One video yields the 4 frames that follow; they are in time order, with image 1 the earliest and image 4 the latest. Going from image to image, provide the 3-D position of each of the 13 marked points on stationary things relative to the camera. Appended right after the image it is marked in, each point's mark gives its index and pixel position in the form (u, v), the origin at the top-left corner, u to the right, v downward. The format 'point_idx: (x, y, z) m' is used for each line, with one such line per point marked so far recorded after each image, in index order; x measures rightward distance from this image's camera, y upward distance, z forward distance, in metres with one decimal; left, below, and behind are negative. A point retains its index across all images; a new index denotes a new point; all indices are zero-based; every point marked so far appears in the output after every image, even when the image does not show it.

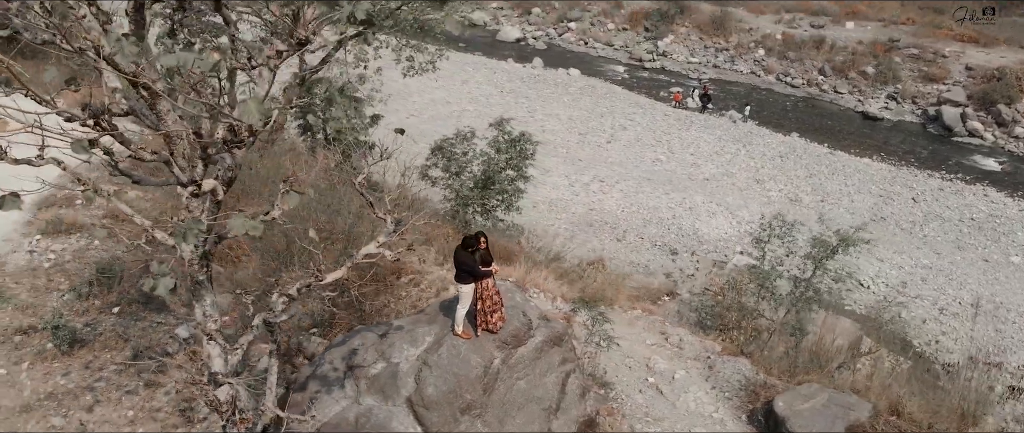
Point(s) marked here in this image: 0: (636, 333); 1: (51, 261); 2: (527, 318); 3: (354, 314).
0: (+1.9, -1.7, +10.9) m
1: (-6.1, -0.6, +9.7) m
2: (+0.1, -0.9, +6.7) m
3: (-2.0, -1.1, +8.8) m
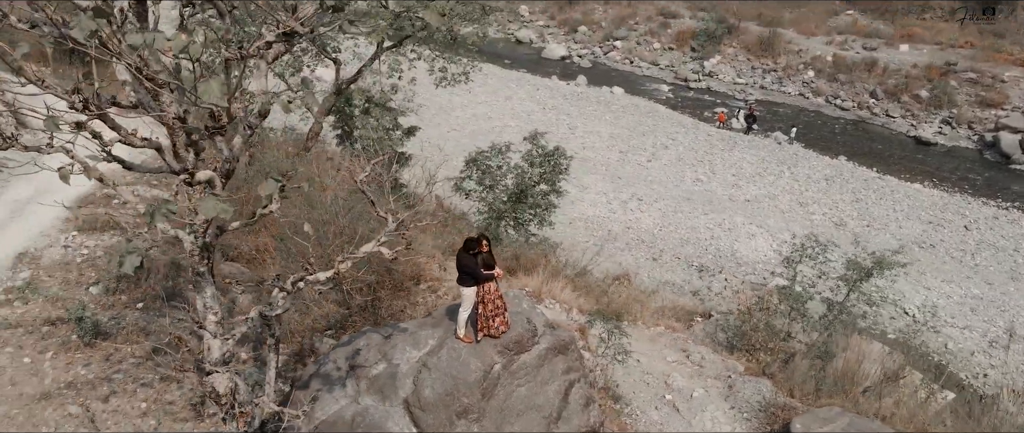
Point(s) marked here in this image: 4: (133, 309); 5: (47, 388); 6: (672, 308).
0: (+2.1, -1.9, +10.7) m
1: (-5.8, -0.5, +10.1) m
2: (+0.2, -1.0, +6.6) m
3: (-1.8, -1.2, +8.8) m
4: (-4.7, -1.1, +9.0) m
5: (-4.8, -1.8, +7.6) m
6: (+2.8, -1.6, +12.9) m
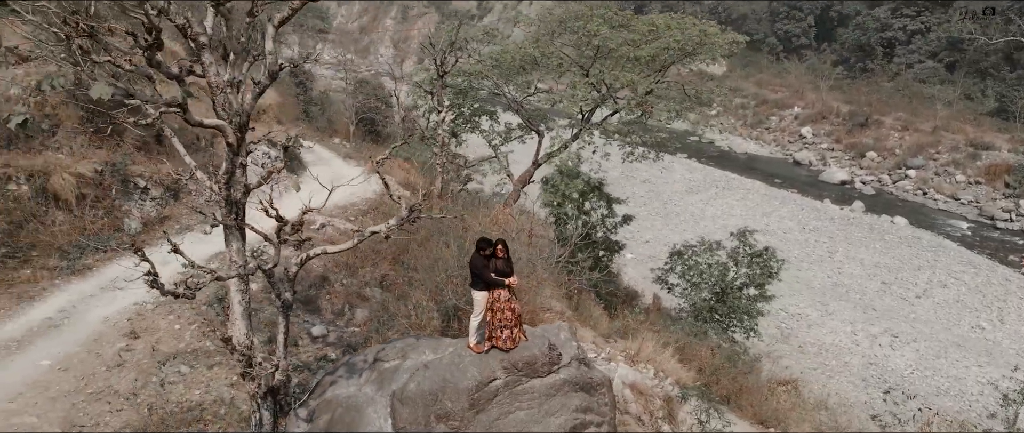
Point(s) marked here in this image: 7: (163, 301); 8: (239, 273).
0: (+3.5, -3.0, +9.1) m
1: (-3.9, -0.7, +11.6) m
2: (+0.4, -1.1, +6.1) m
3: (-0.7, -1.5, +8.9) m
4: (-3.3, -1.2, +10.1) m
5: (-4.0, -1.6, +8.8) m
6: (+4.9, -3.1, +10.8) m
7: (-4.8, -1.2, +10.1) m
8: (-2.1, -0.5, +5.8) m
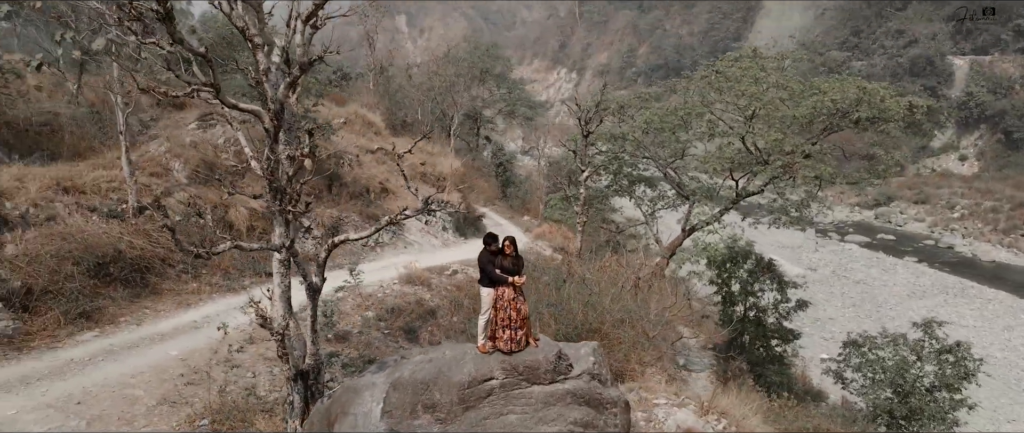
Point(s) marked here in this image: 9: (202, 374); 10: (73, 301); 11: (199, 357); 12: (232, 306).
0: (+4.1, -3.6, +7.5) m
1: (-2.1, -1.3, +12.3) m
2: (+0.5, -1.2, +5.8) m
3: (+0.1, -1.9, +8.7) m
4: (-1.9, -1.7, +10.7) m
5: (-3.0, -1.8, +9.5) m
6: (+5.9, -4.0, +8.7) m
7: (-3.4, -1.5, +11.1) m
8: (-2.0, -0.3, +6.3) m
9: (-3.7, -1.9, +8.8) m
10: (-6.2, -1.2, +10.4) m
11: (-4.0, -1.8, +9.4) m
12: (-4.4, -1.4, +11.6) m
